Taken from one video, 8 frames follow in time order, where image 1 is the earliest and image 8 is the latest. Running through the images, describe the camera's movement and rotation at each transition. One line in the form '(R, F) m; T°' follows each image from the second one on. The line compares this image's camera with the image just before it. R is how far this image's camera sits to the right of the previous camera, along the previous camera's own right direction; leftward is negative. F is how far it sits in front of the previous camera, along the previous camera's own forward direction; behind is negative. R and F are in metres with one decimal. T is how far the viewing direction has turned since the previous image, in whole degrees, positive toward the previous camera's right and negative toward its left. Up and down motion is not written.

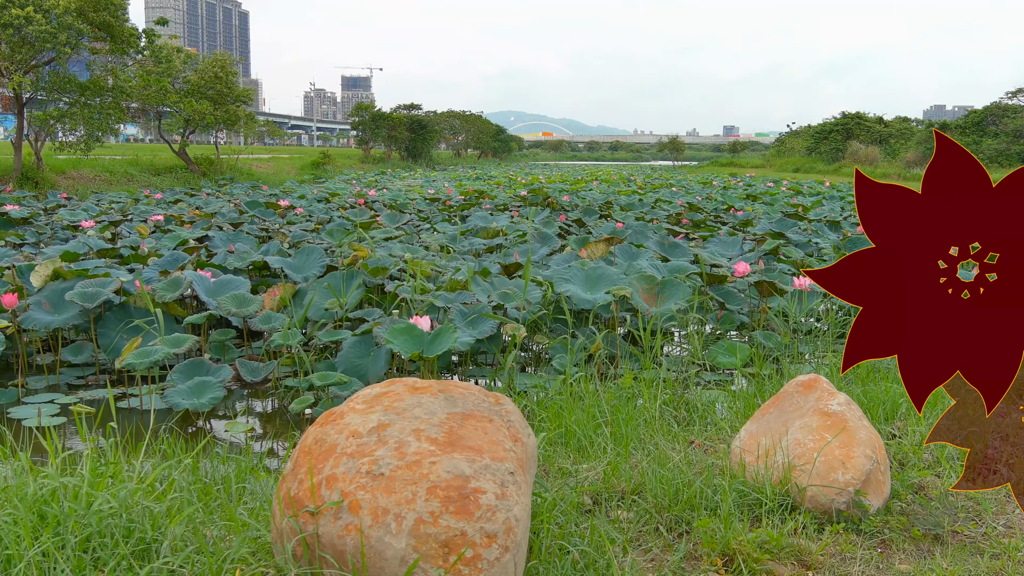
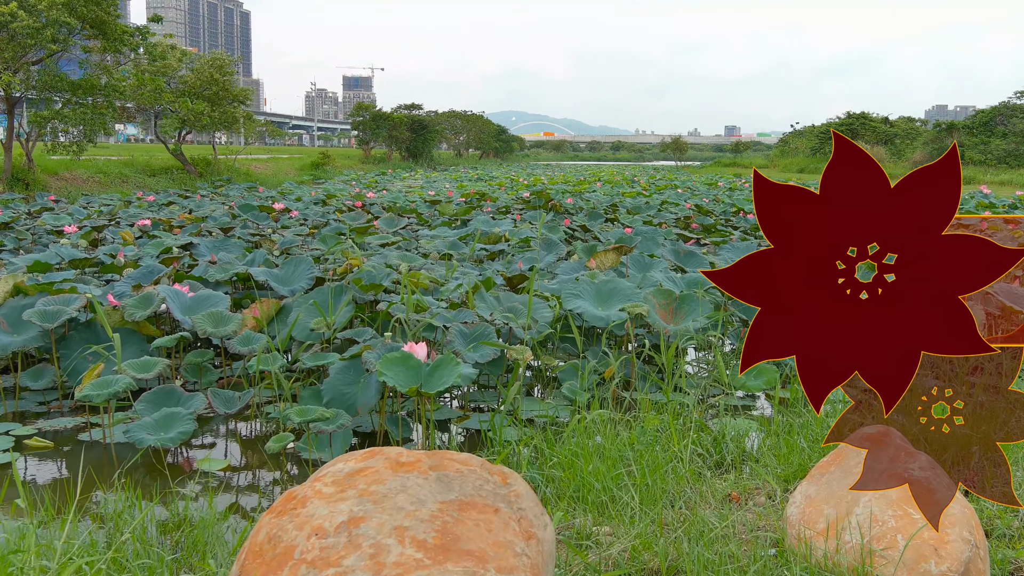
(0.0, +0.3) m; 0°
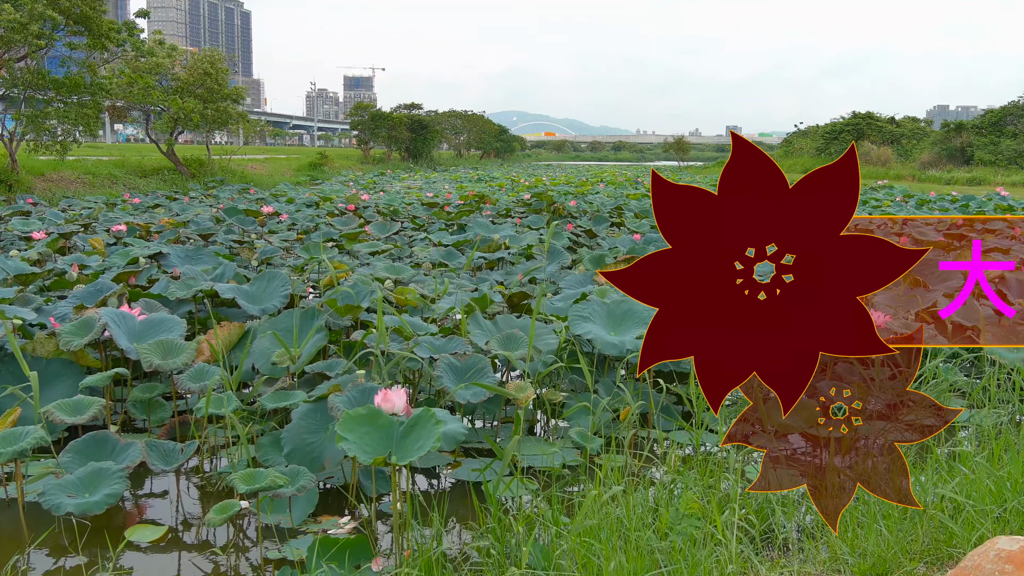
(0.0, +0.5) m; 0°
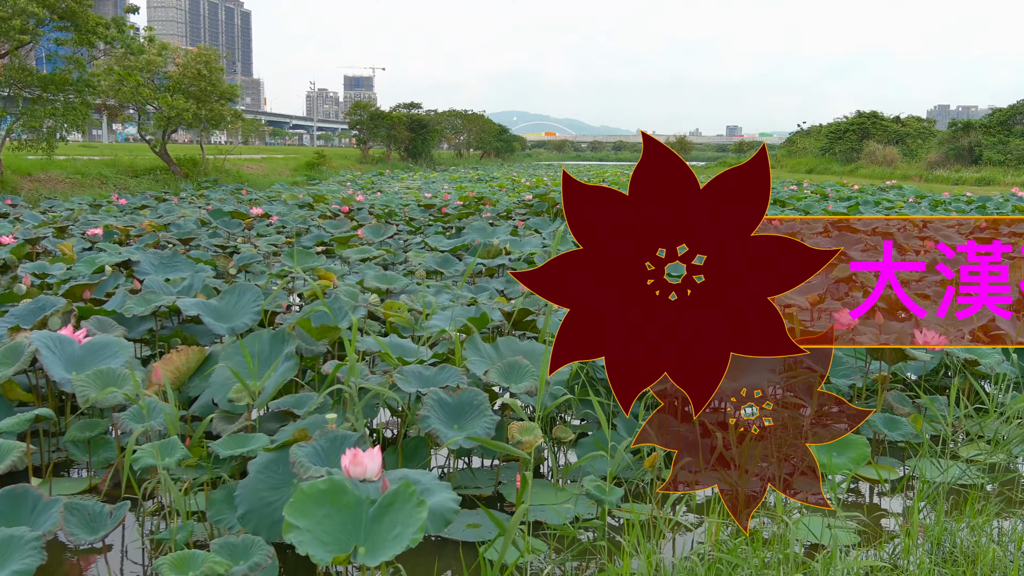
(0.0, +0.4) m; 0°
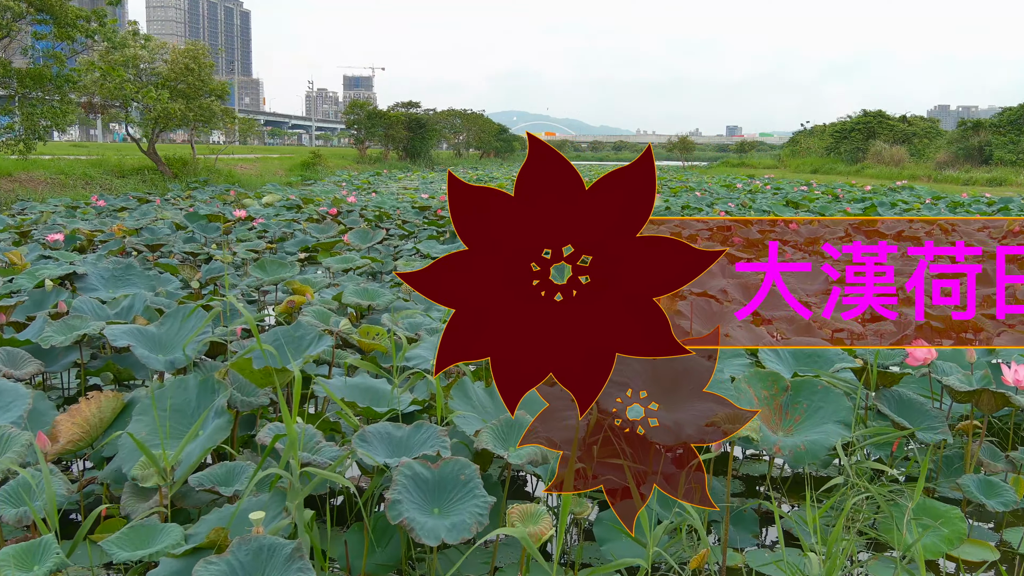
(0.0, +0.5) m; 0°
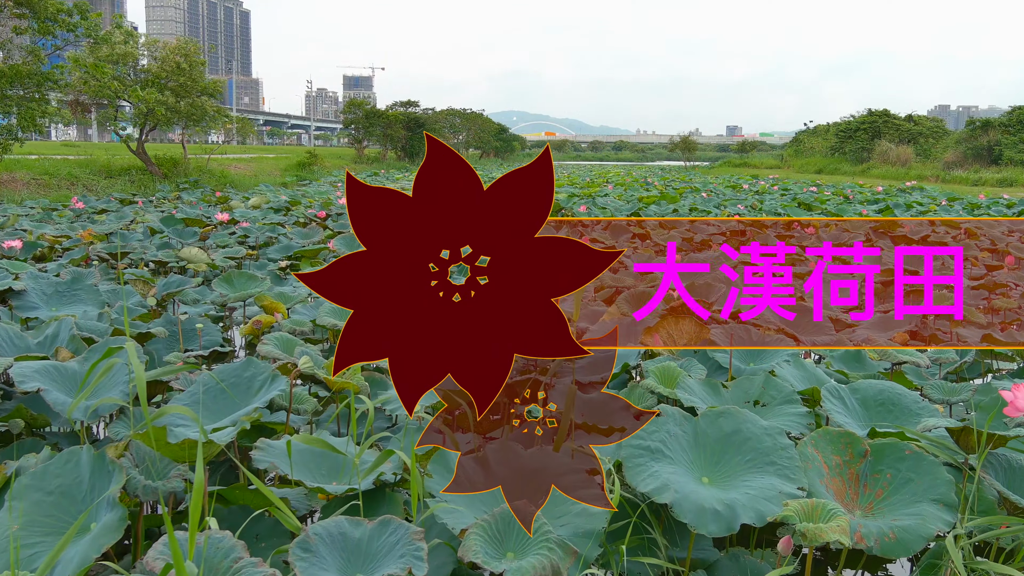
(0.0, +0.5) m; 0°
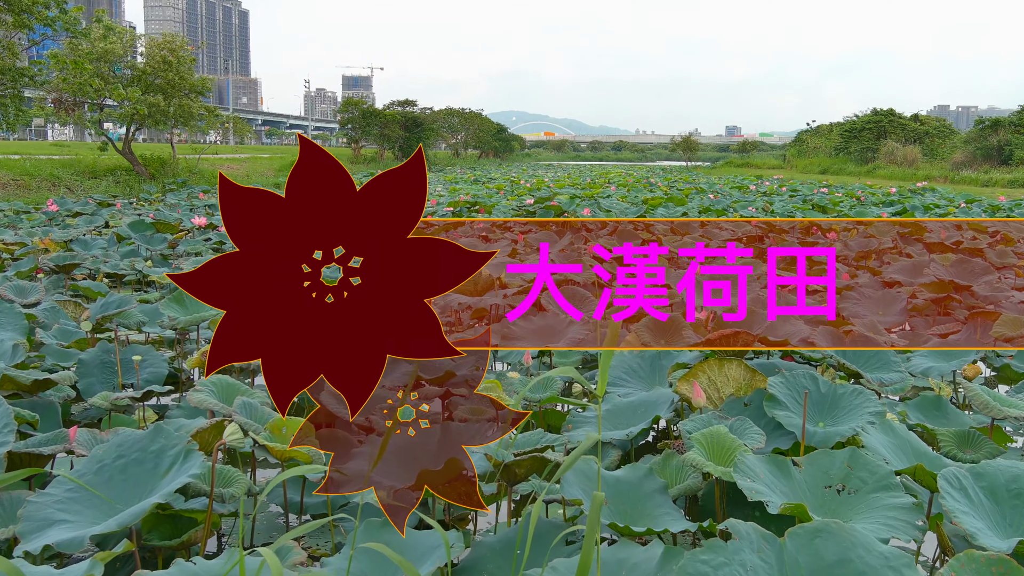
(0.0, +0.5) m; 0°
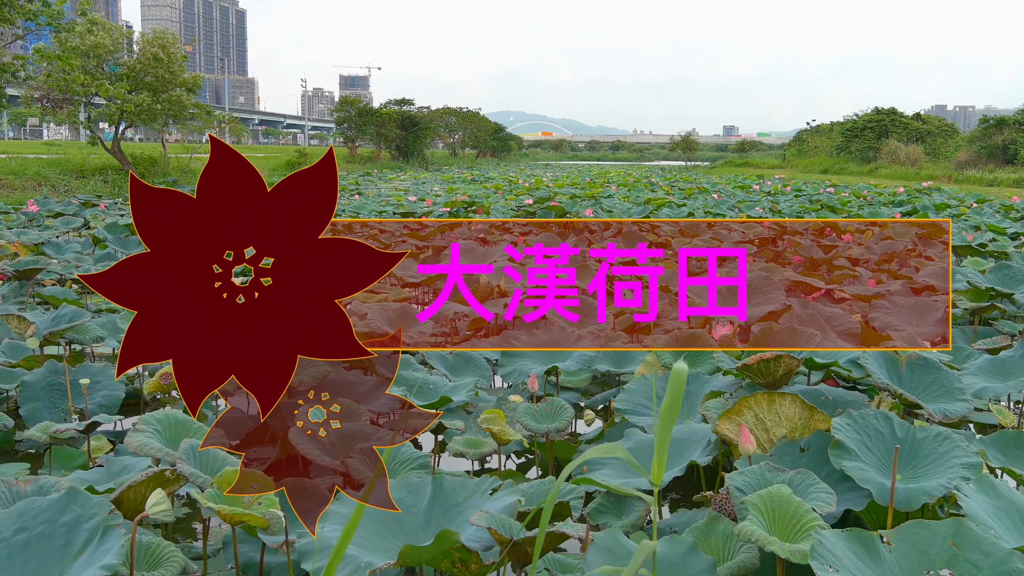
(0.0, +0.3) m; 0°
